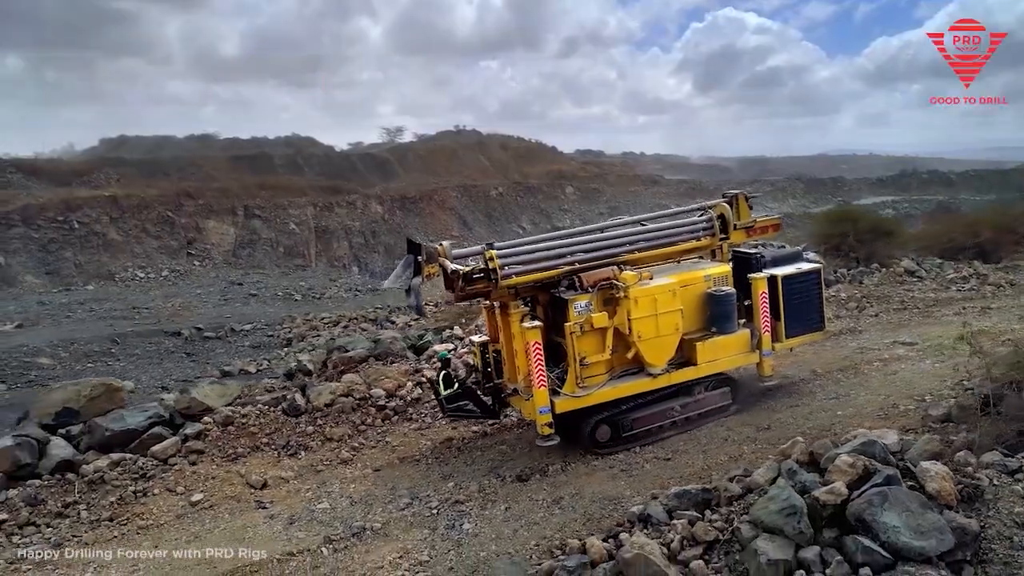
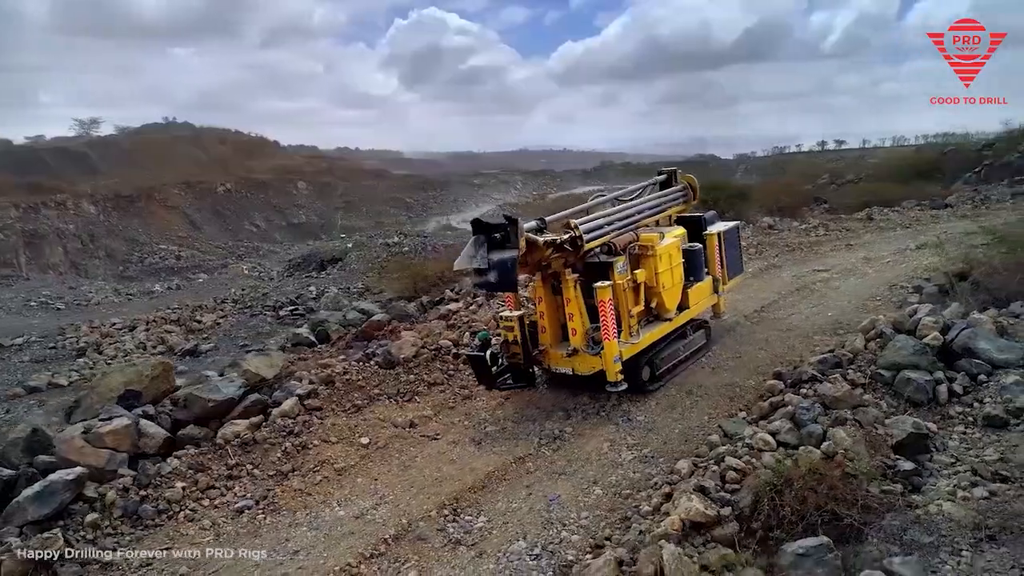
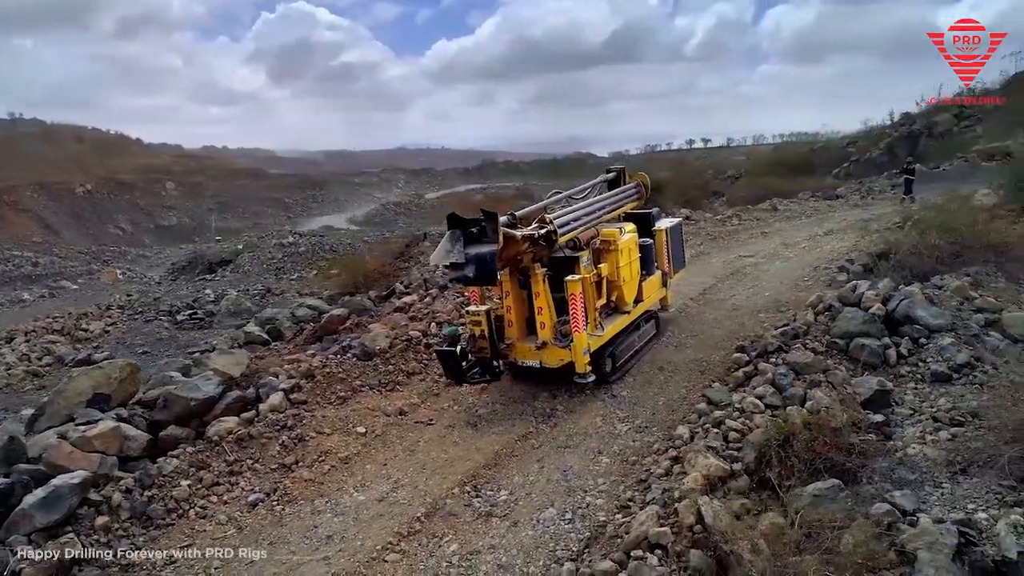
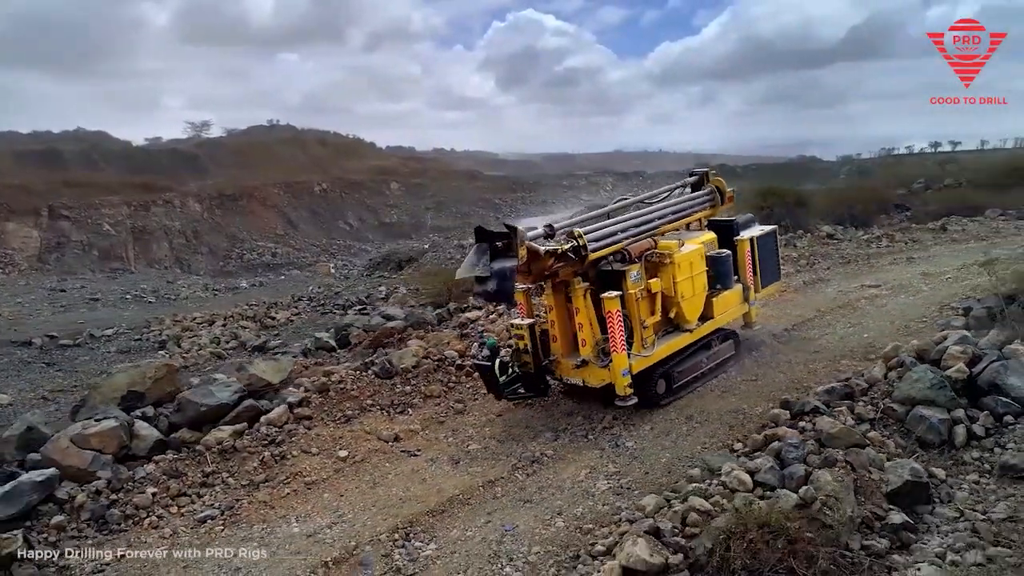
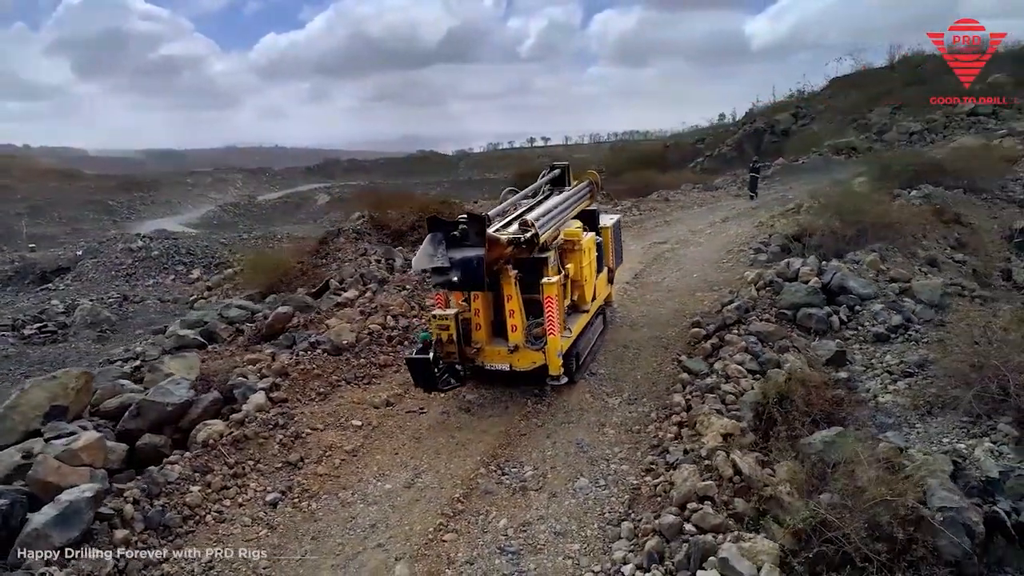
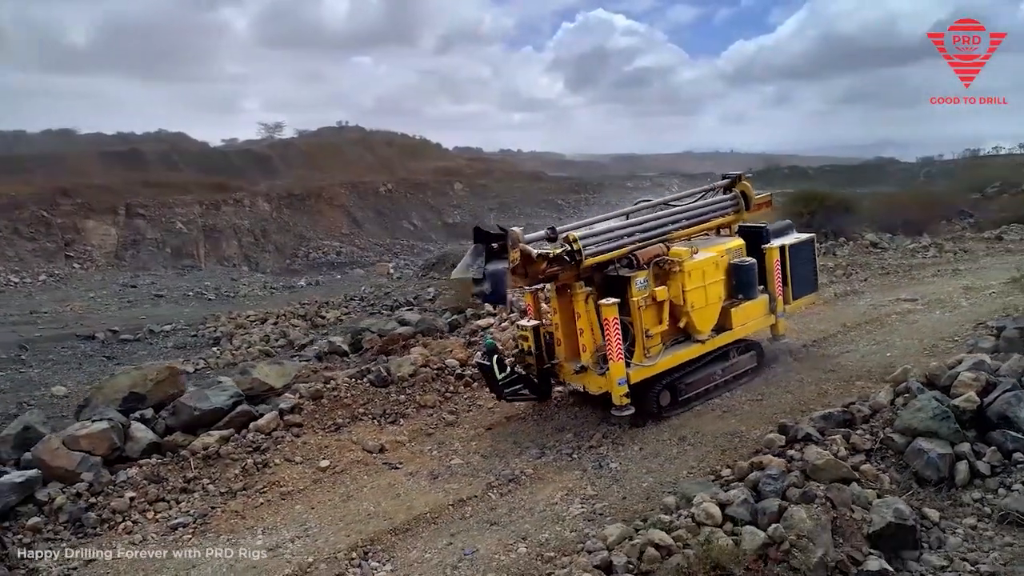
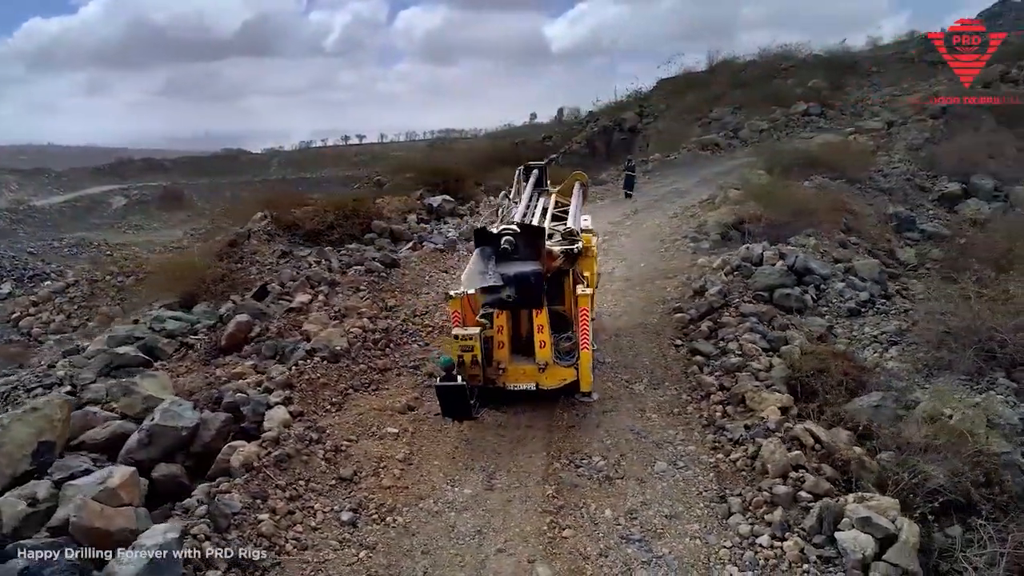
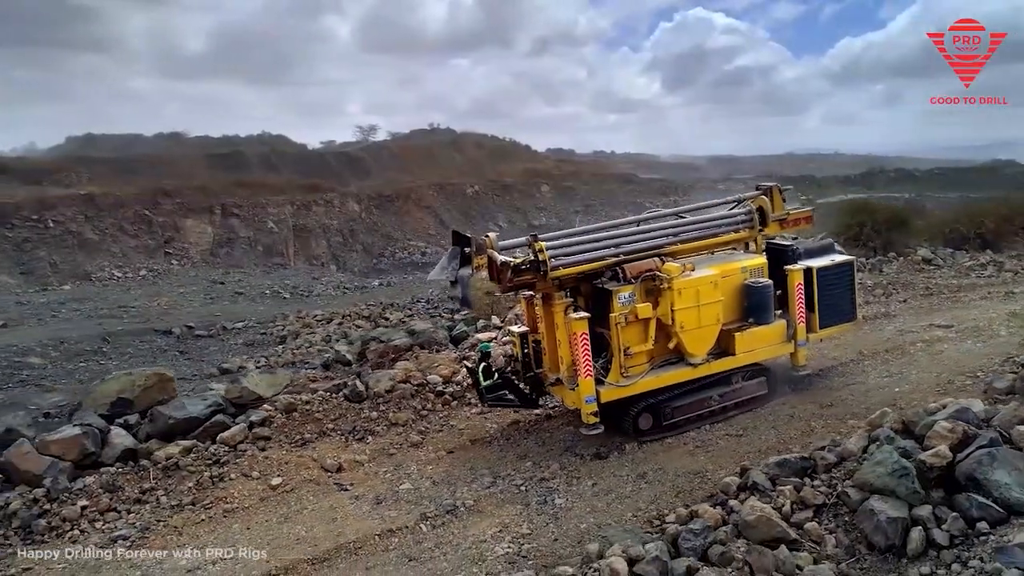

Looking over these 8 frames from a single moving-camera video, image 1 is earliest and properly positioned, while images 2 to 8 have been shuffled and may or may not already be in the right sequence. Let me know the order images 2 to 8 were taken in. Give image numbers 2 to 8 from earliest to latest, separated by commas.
8, 6, 4, 2, 3, 5, 7
